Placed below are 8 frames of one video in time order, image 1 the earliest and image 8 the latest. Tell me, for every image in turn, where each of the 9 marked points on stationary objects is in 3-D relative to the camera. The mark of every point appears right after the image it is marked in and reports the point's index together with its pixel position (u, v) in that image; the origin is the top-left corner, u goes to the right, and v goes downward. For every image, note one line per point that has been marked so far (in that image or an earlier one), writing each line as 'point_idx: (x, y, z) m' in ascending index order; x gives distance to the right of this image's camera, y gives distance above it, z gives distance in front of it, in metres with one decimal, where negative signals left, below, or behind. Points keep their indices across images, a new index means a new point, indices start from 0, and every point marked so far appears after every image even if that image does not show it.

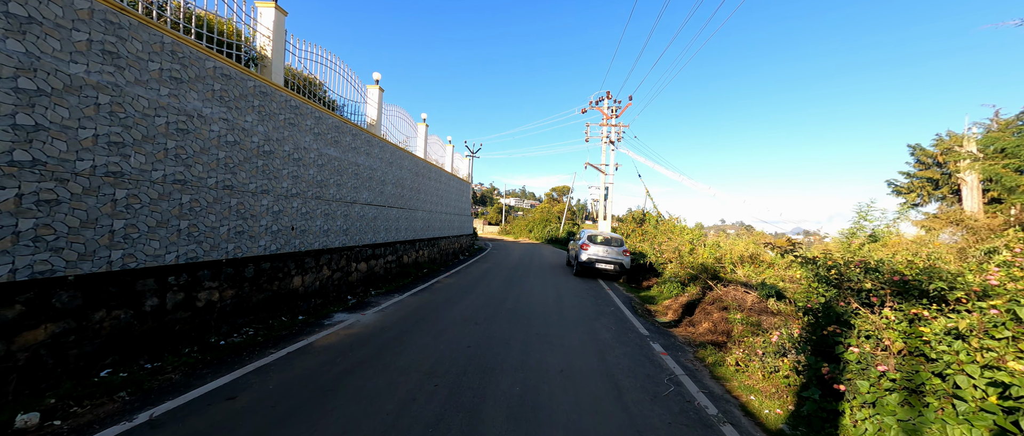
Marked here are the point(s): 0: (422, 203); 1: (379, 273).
0: (-3.4, +0.6, +11.8) m
1: (-3.5, -1.4, +8.3) m
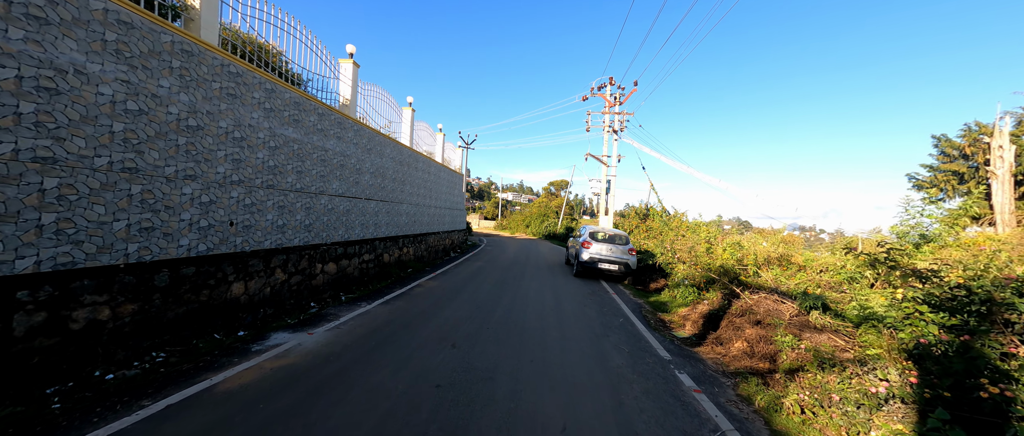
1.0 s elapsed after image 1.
0: (-3.5, +0.8, +10.7) m
1: (-3.7, -1.3, +7.3) m
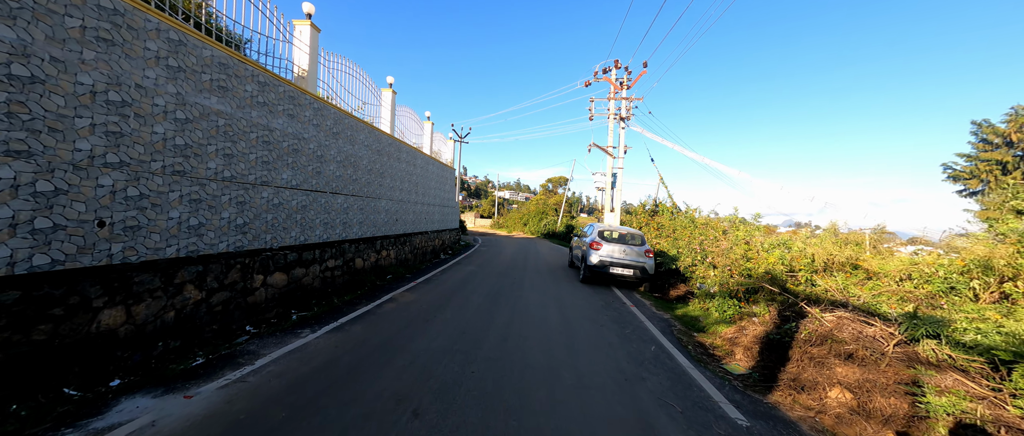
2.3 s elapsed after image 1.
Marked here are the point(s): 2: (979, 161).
0: (-3.7, +0.8, +9.3) m
1: (-3.8, -1.3, +5.9) m
2: (+18.1, +2.2, +12.3) m
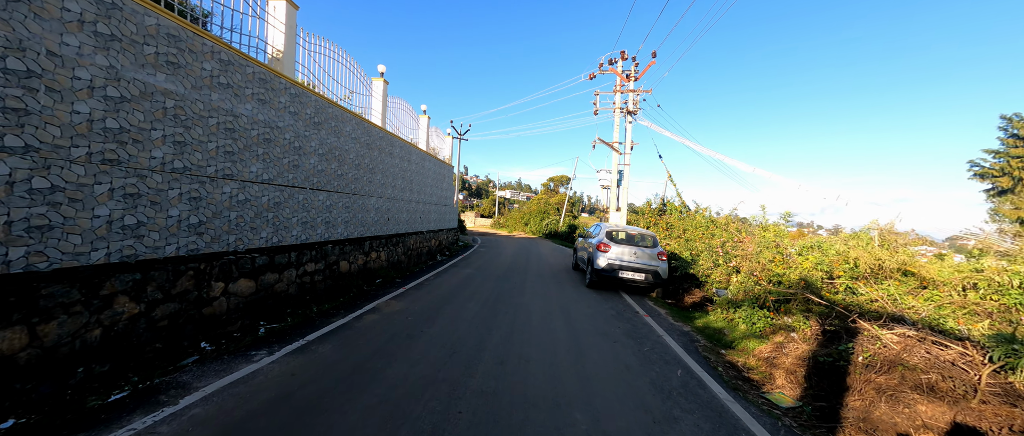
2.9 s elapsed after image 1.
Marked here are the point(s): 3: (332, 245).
0: (-3.6, +0.9, +8.7) m
1: (-3.8, -1.2, +5.3) m
2: (+18.2, +2.2, +11.6) m
3: (-3.7, -0.6, +6.5) m
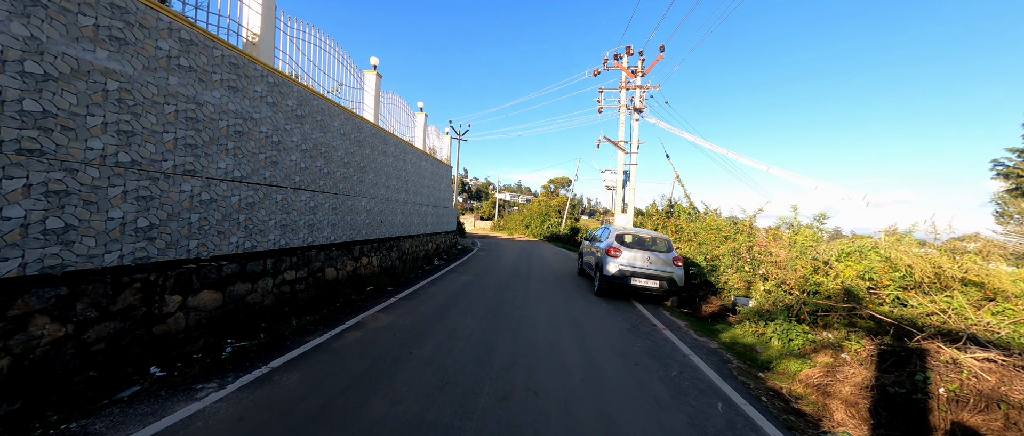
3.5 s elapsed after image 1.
0: (-3.6, +0.8, +8.1) m
1: (-3.7, -1.3, +4.7) m
2: (+18.2, +2.2, +11.0) m
3: (-3.6, -0.6, +5.9) m
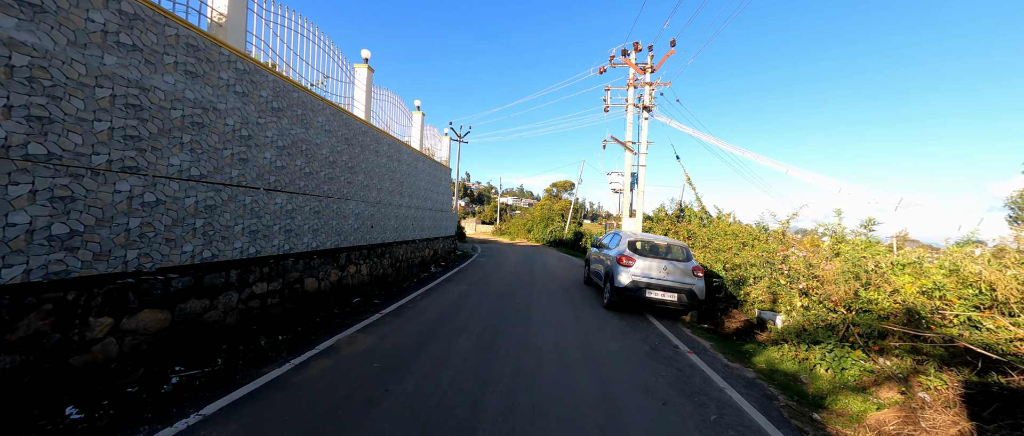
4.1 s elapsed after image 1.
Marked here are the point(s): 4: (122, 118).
0: (-3.6, +0.7, +7.5) m
1: (-3.7, -1.3, +4.0) m
2: (+18.3, +2.0, +10.3) m
3: (-3.6, -0.7, +5.3) m
4: (-4.0, +1.0, +3.3) m
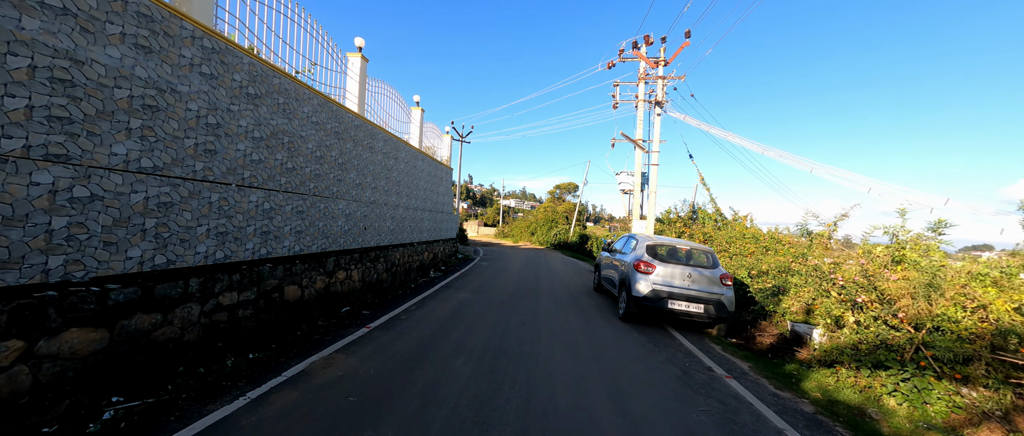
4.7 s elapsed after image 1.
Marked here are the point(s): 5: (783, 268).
0: (-3.5, +0.7, +6.9) m
1: (-3.6, -1.3, +3.4) m
2: (+18.4, +1.9, +9.6) m
3: (-3.5, -0.7, +4.7) m
4: (-3.9, +1.0, +2.7) m
5: (+5.2, -1.0, +6.1) m
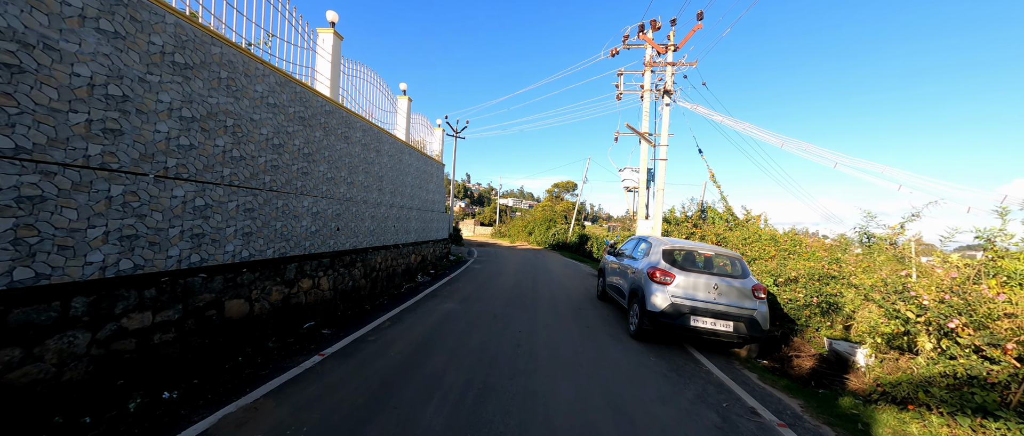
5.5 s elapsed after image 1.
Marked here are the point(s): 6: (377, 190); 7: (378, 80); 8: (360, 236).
0: (-3.6, +0.7, +6.0) m
1: (-3.7, -1.3, +2.6) m
2: (+18.2, +1.9, +8.8) m
3: (-3.7, -0.7, +3.8) m
4: (-4.0, +1.0, +1.8) m
5: (+5.1, -1.0, +5.3) m
6: (-3.4, +0.7, +8.1) m
7: (-3.5, +3.6, +8.5) m
8: (-3.4, -0.4, +7.2) m
